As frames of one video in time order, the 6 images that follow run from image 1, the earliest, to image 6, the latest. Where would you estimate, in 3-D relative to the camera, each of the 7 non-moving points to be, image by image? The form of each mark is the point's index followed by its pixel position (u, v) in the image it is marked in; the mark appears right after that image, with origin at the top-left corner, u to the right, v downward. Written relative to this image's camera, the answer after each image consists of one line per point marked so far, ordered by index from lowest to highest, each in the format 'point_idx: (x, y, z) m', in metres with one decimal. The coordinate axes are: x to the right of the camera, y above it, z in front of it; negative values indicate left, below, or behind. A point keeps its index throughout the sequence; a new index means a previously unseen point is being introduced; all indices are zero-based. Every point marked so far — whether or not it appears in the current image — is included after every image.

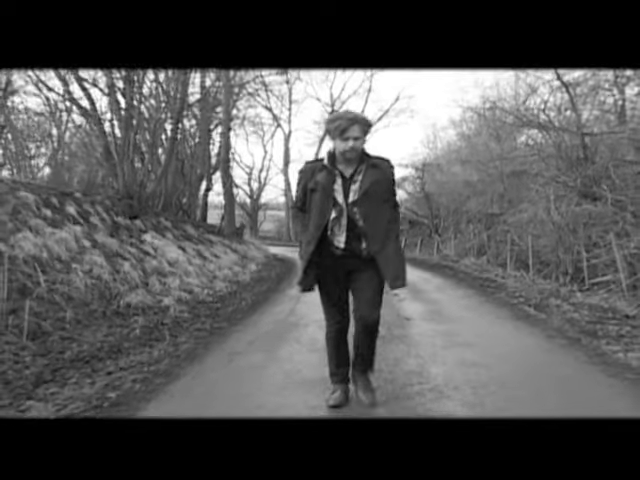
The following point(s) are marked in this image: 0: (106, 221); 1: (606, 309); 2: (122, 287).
0: (-3.4, +0.3, +9.0) m
1: (+3.4, -0.8, +6.7) m
2: (-2.4, -0.5, +6.7) m
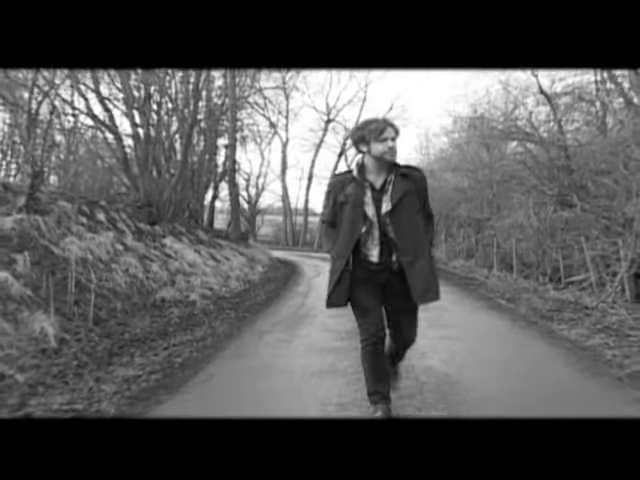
0: (-3.4, +0.3, +10.0) m
1: (+3.5, -0.9, +7.8) m
2: (-2.3, -0.6, +7.7) m
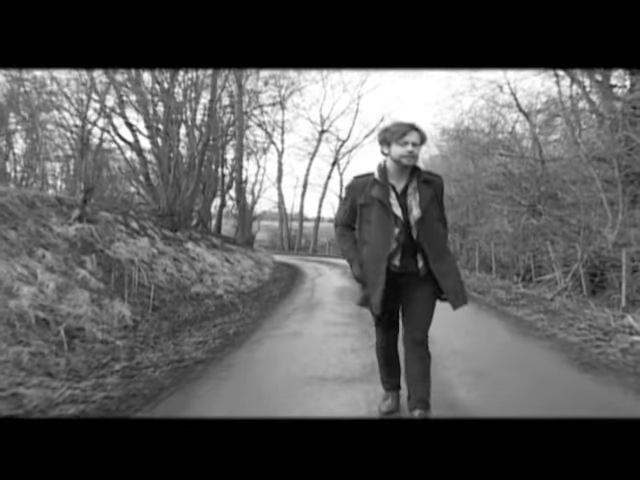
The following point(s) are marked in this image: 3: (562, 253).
0: (-3.3, +0.1, +11.5) m
1: (+3.5, -0.9, +9.4) m
2: (-2.2, -0.7, +9.2) m
3: (+5.4, -0.3, +12.3) m
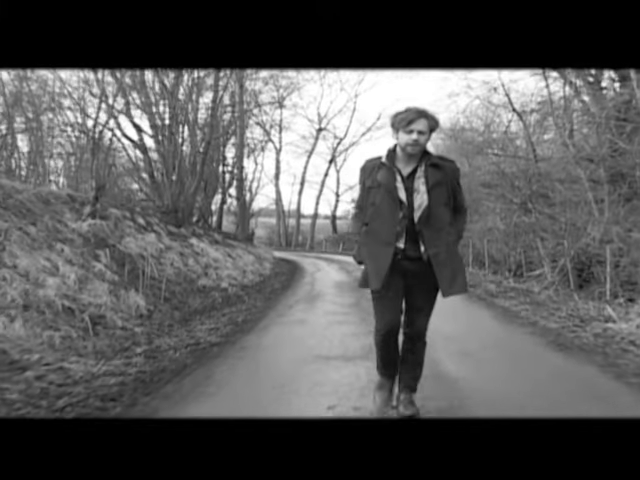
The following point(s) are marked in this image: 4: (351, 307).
0: (-3.4, +0.2, +12.0) m
1: (+3.5, -0.9, +9.9) m
2: (-2.2, -0.6, +9.7) m
3: (+5.4, -0.2, +12.8) m
4: (+0.4, -0.8, +6.9) m
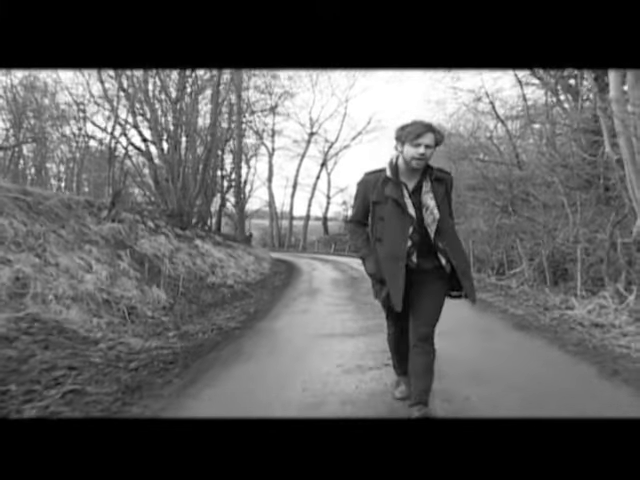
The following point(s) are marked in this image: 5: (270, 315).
0: (-3.5, +0.2, +12.9) m
1: (+3.5, -0.9, +10.9) m
2: (-2.3, -0.6, +10.6) m
3: (+5.2, -0.2, +13.9) m
4: (+0.4, -0.8, +7.9) m
5: (-0.6, -1.0, +7.1) m
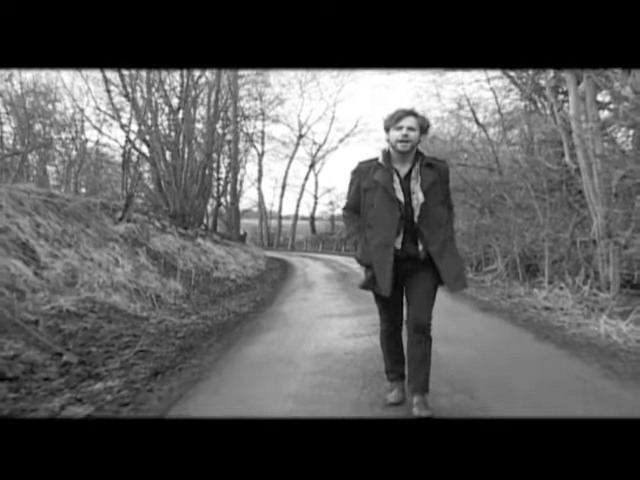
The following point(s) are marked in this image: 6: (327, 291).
0: (-3.6, +0.2, +14.0) m
1: (+3.4, -0.9, +12.2) m
2: (-2.4, -0.6, +11.7) m
3: (+5.0, -0.2, +15.2) m
4: (+0.3, -0.8, +9.0) m
5: (-0.7, -0.9, +8.2) m
6: (+0.2, -0.8, +9.1) m
